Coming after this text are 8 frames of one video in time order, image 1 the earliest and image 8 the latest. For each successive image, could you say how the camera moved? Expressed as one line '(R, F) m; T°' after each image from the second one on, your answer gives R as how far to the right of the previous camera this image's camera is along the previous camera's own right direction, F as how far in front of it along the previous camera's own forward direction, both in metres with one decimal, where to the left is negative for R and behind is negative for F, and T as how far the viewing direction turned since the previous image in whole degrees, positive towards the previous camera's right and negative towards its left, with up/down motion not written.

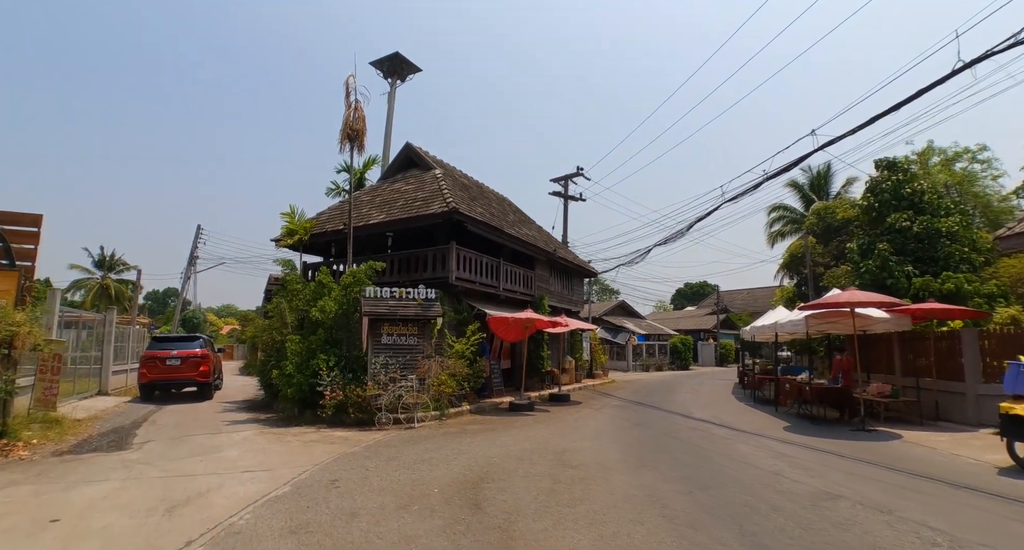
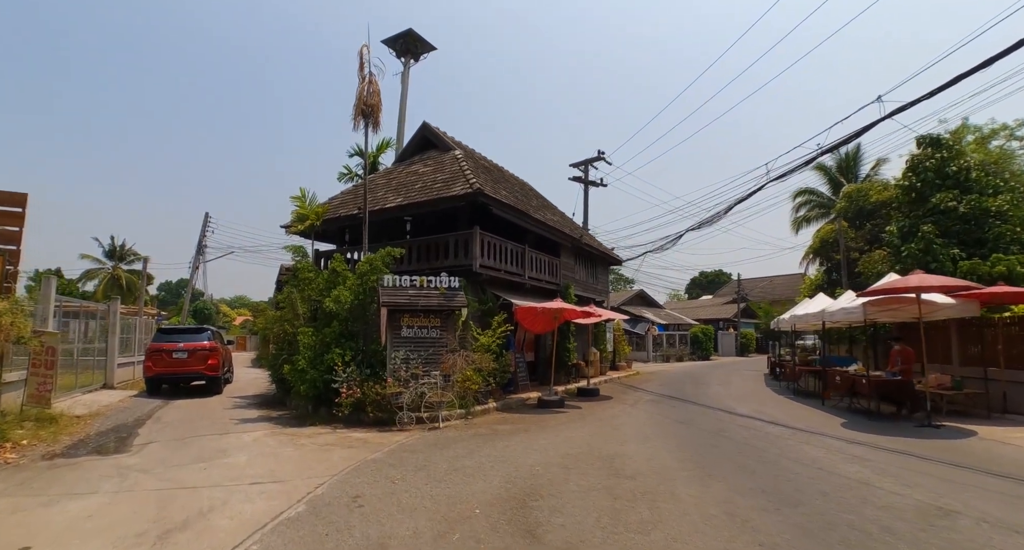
(-0.5, +1.0) m; -1°
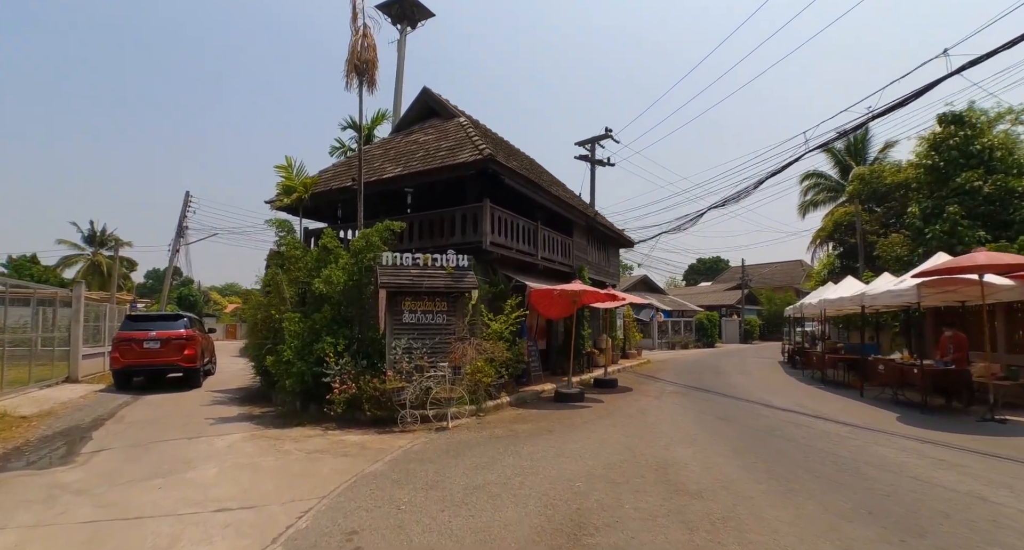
(-0.4, +1.3) m; +1°
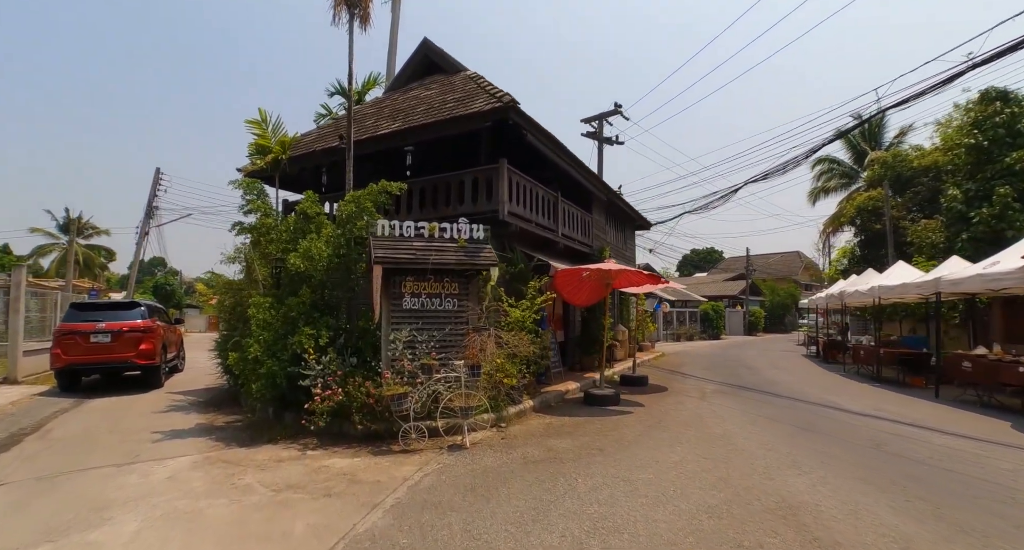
(-0.6, +1.9) m; +1°
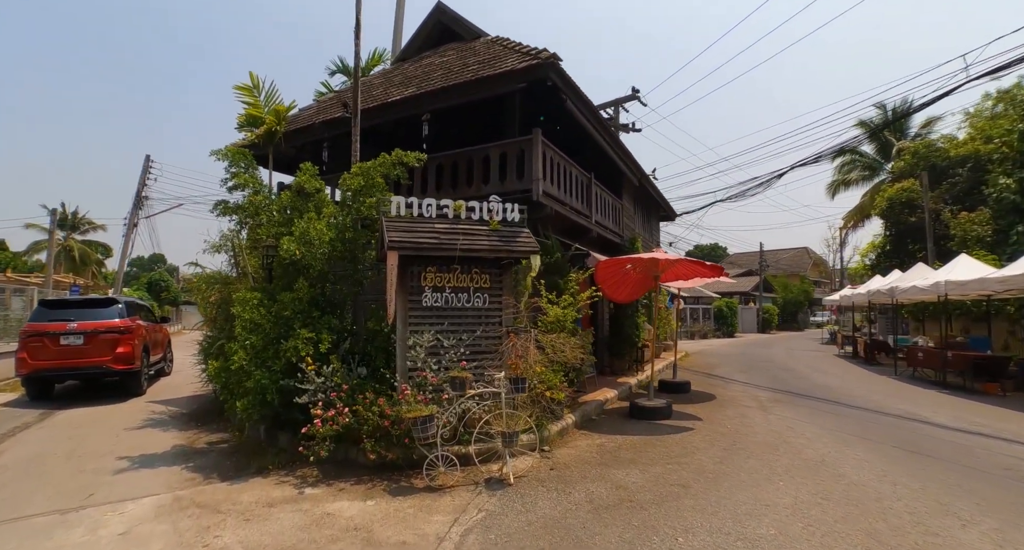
(-0.5, +1.3) m; 0°
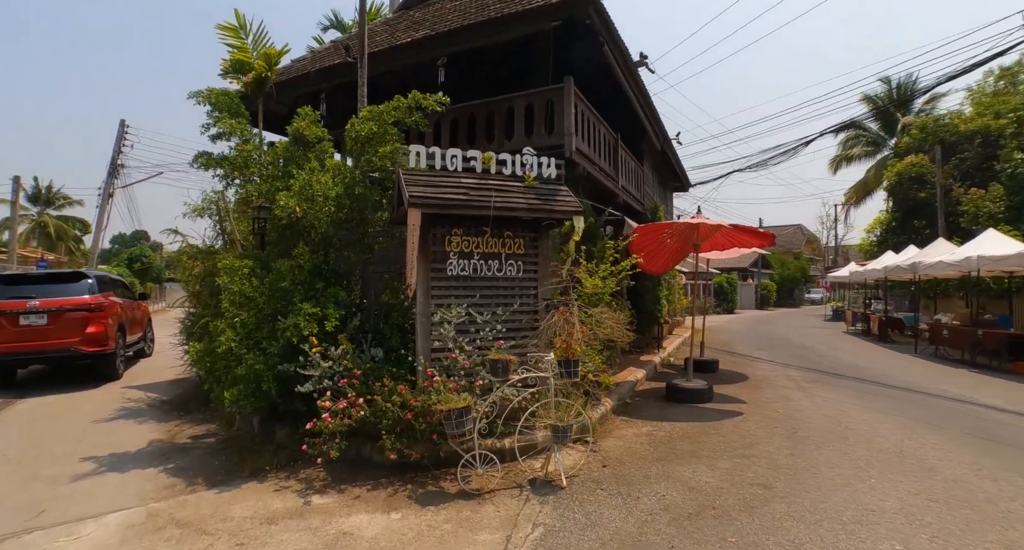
(-0.5, +0.9) m; +1°
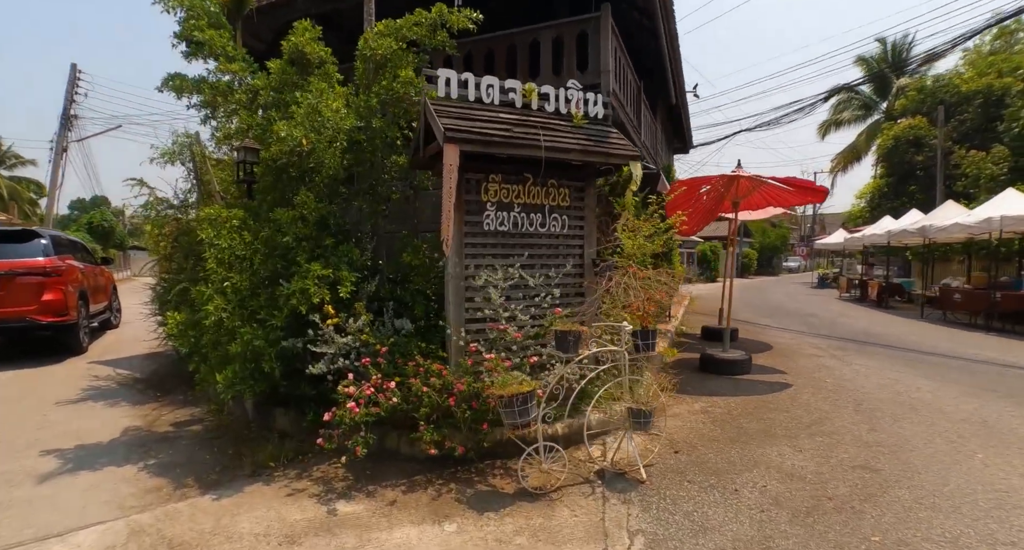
(-0.6, +0.8) m; +2°
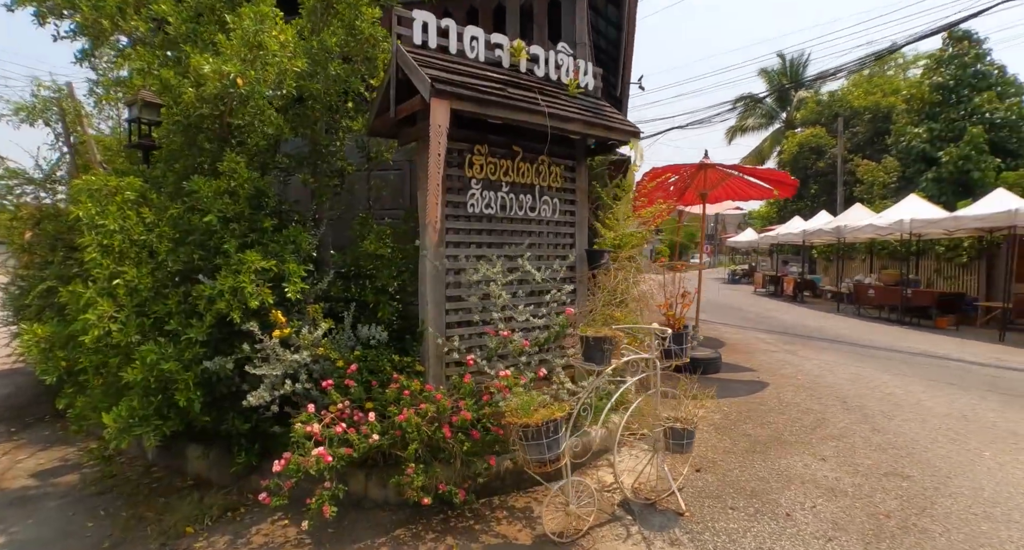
(-0.5, +0.7) m; +9°
